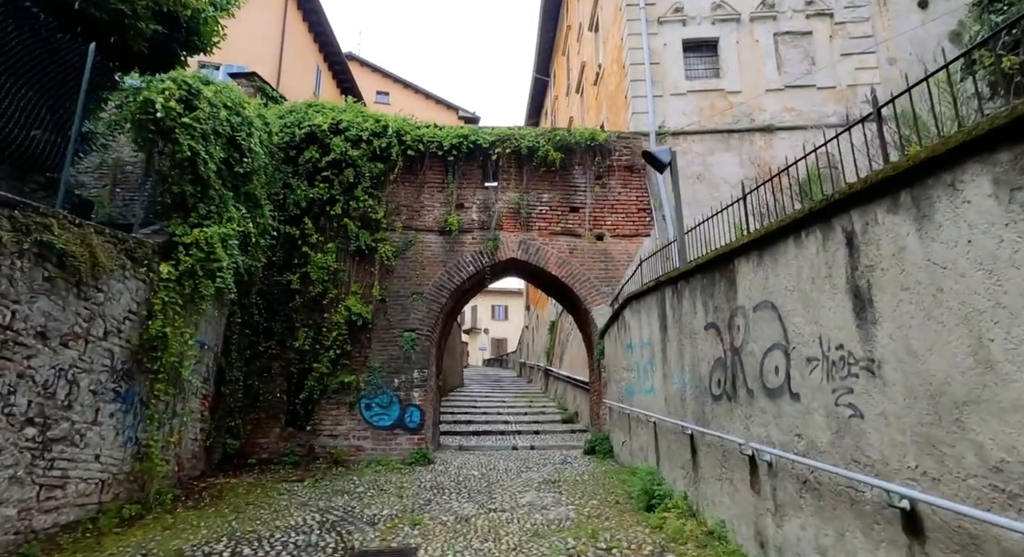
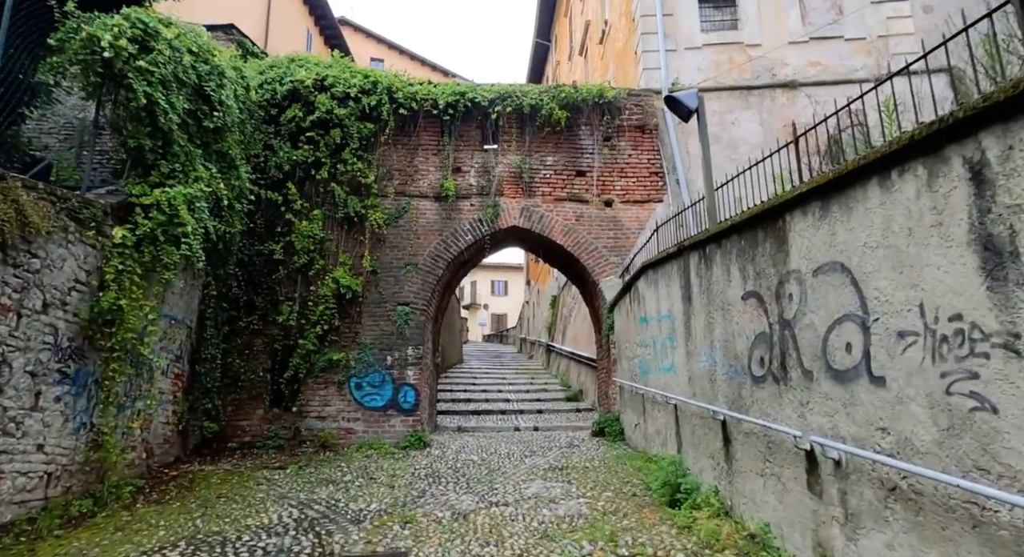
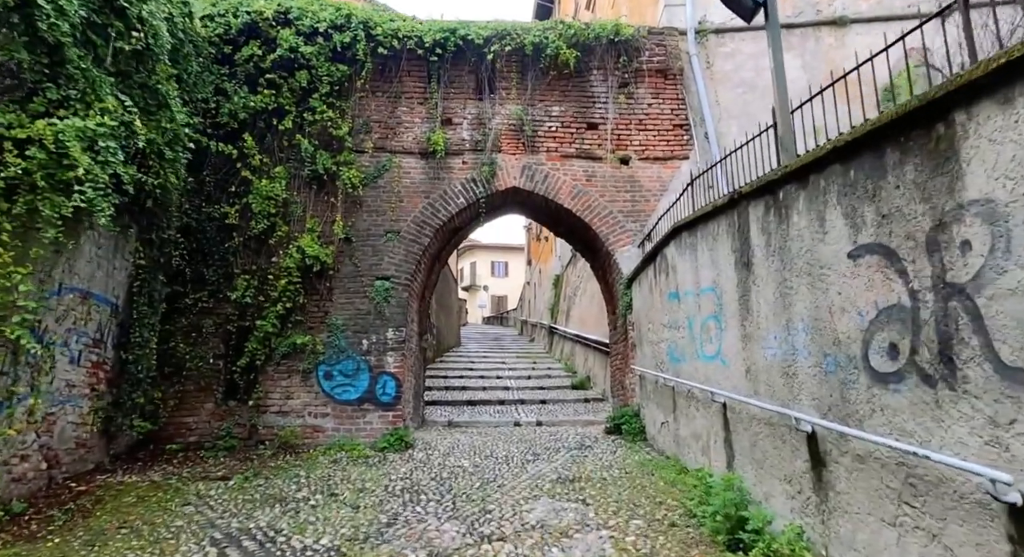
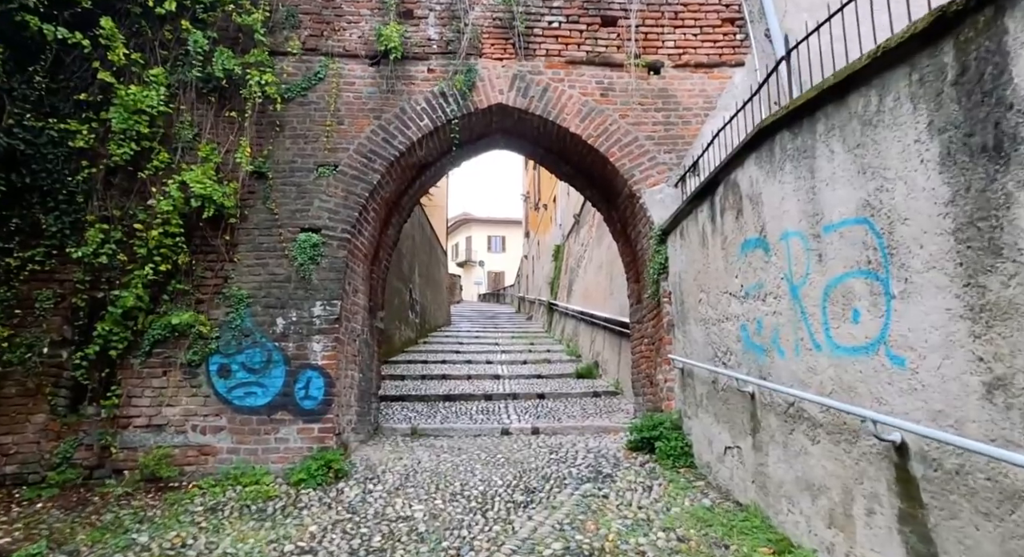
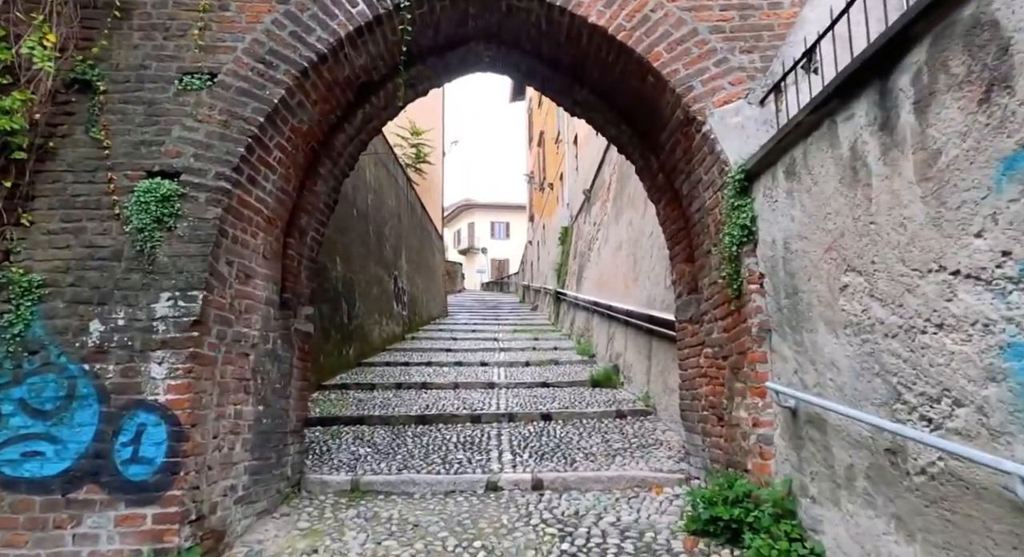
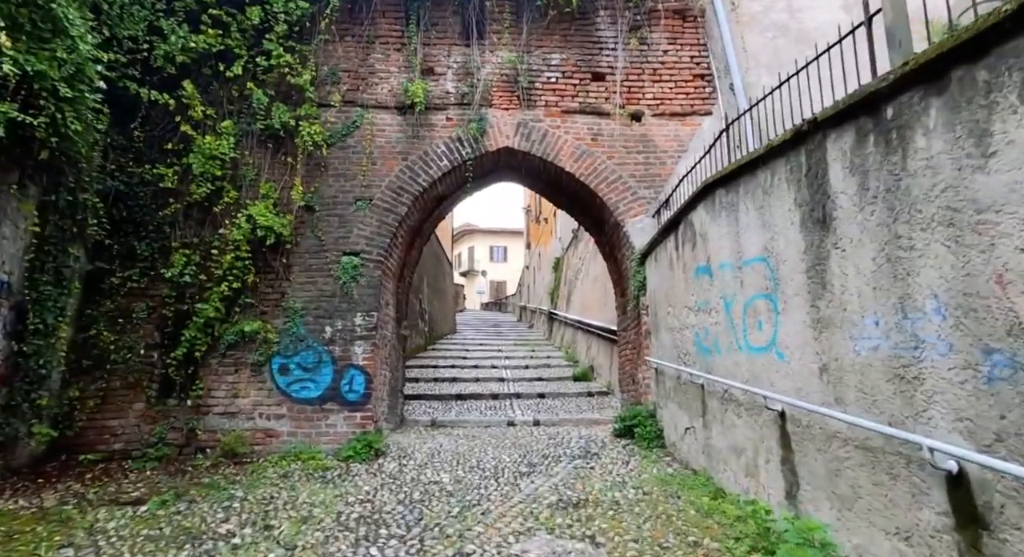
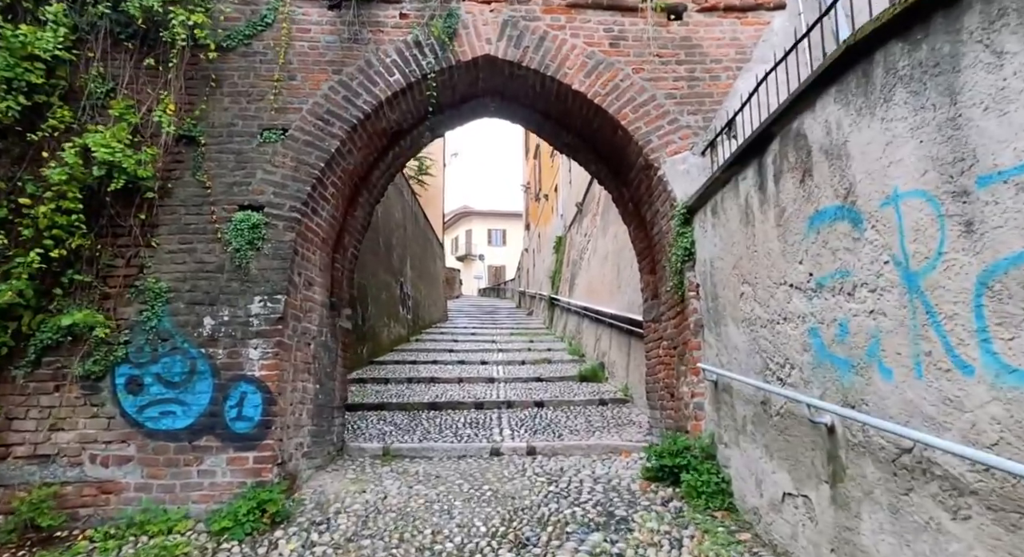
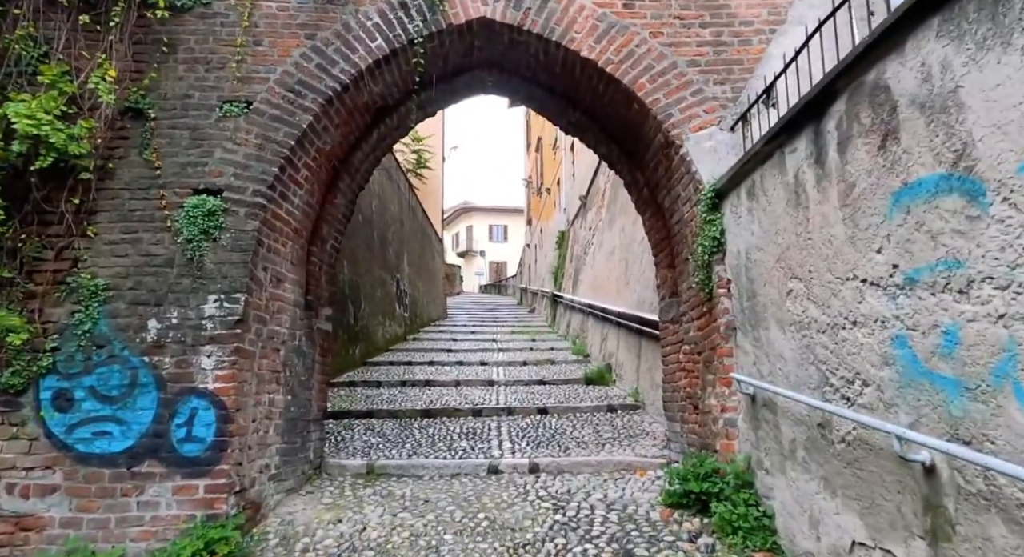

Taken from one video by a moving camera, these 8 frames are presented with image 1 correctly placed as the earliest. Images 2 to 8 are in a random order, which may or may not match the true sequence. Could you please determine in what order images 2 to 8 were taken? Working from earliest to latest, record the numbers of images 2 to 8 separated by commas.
2, 3, 6, 4, 7, 8, 5
